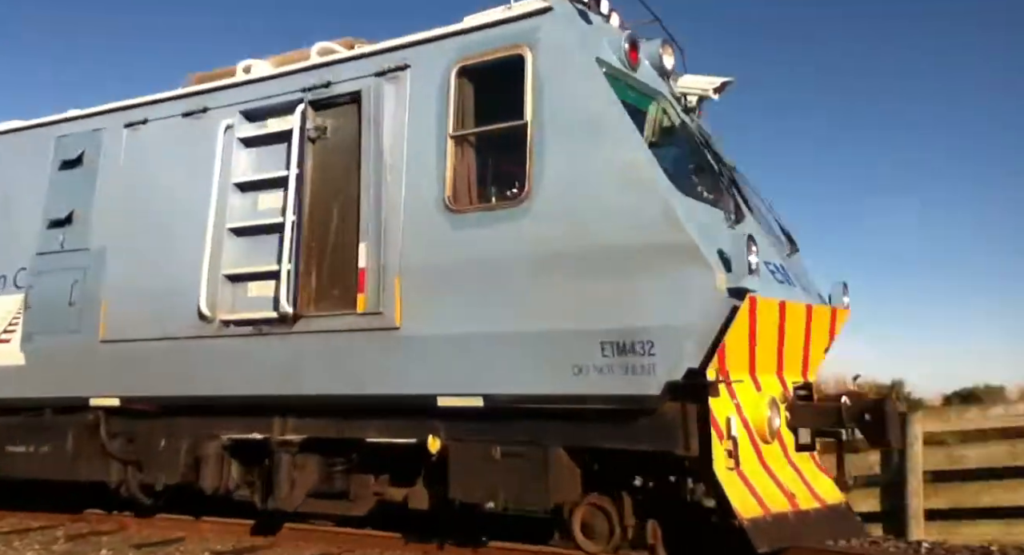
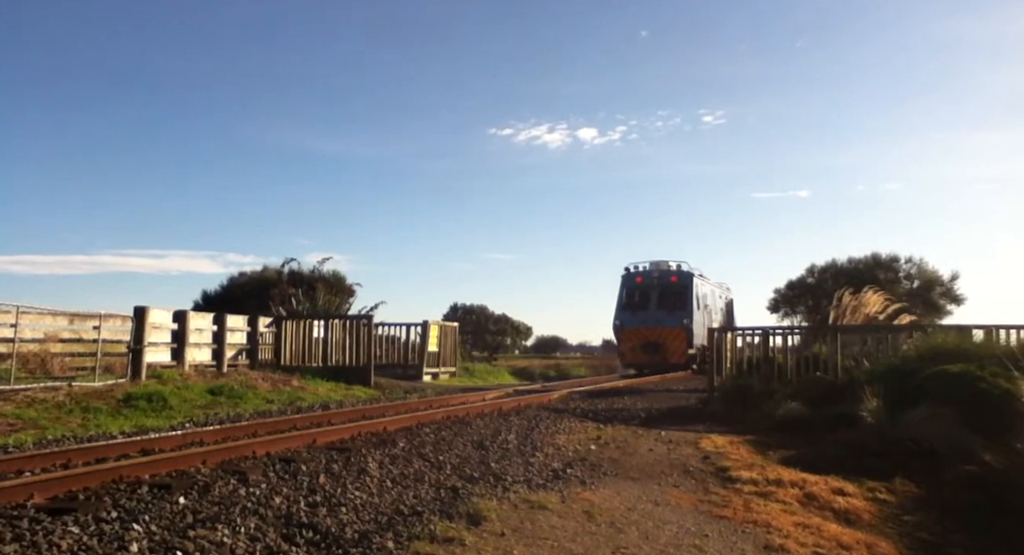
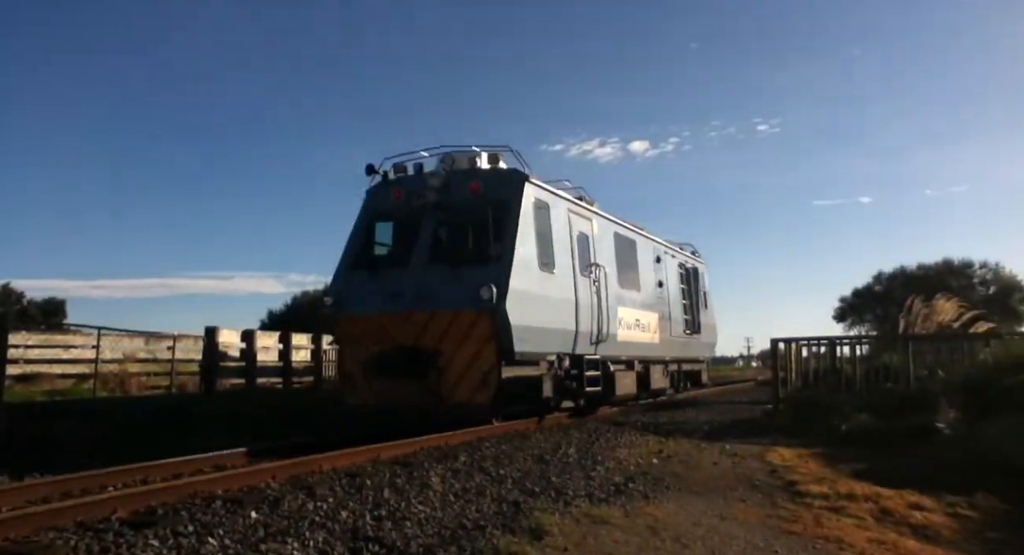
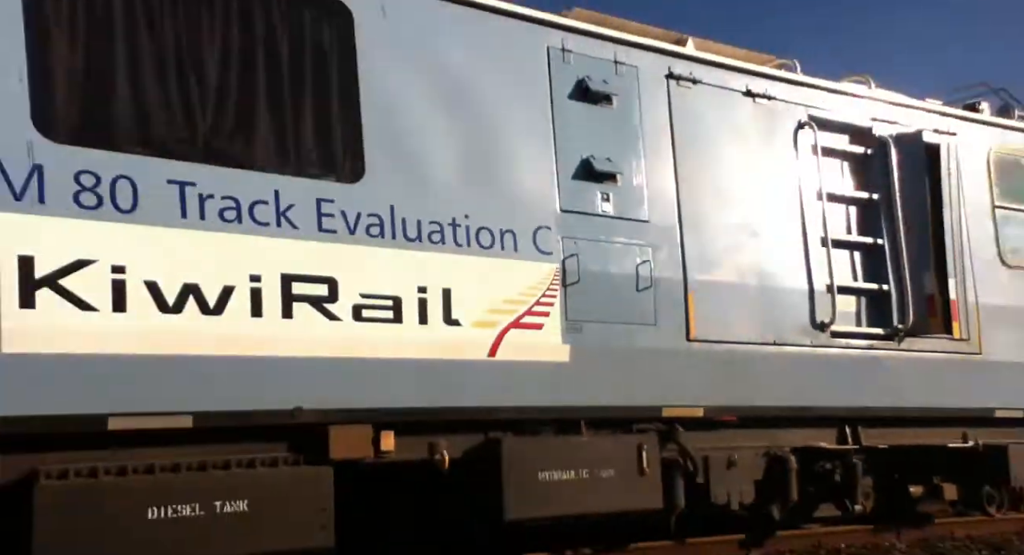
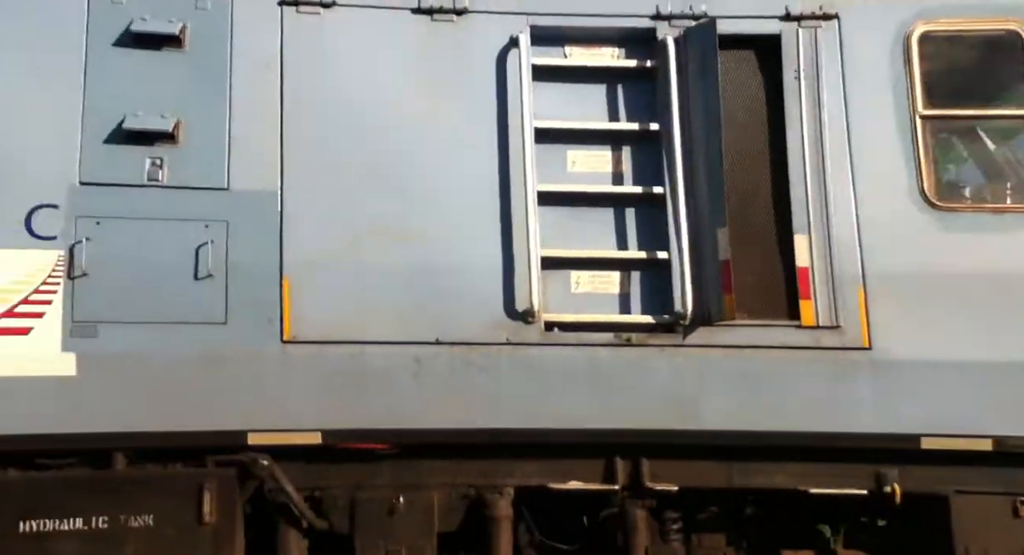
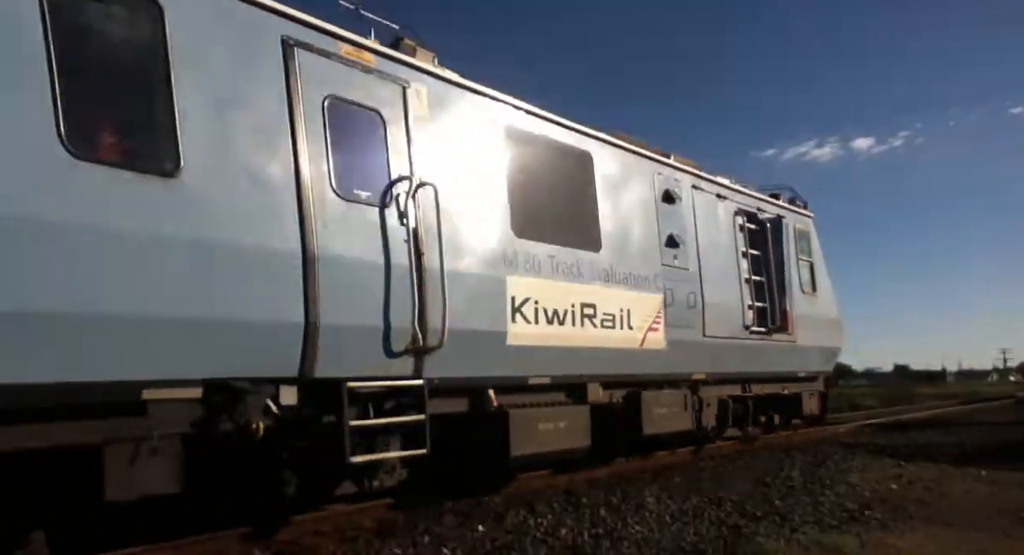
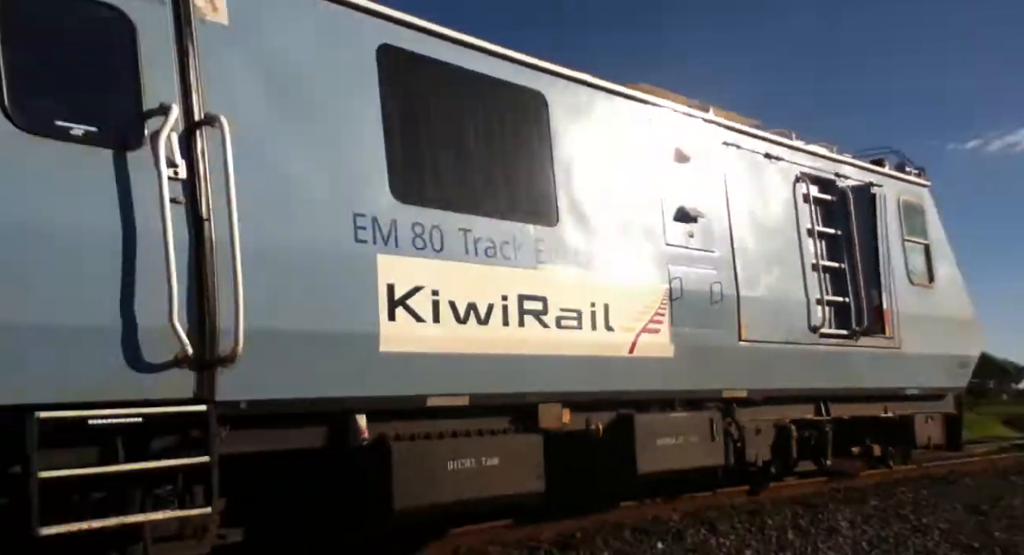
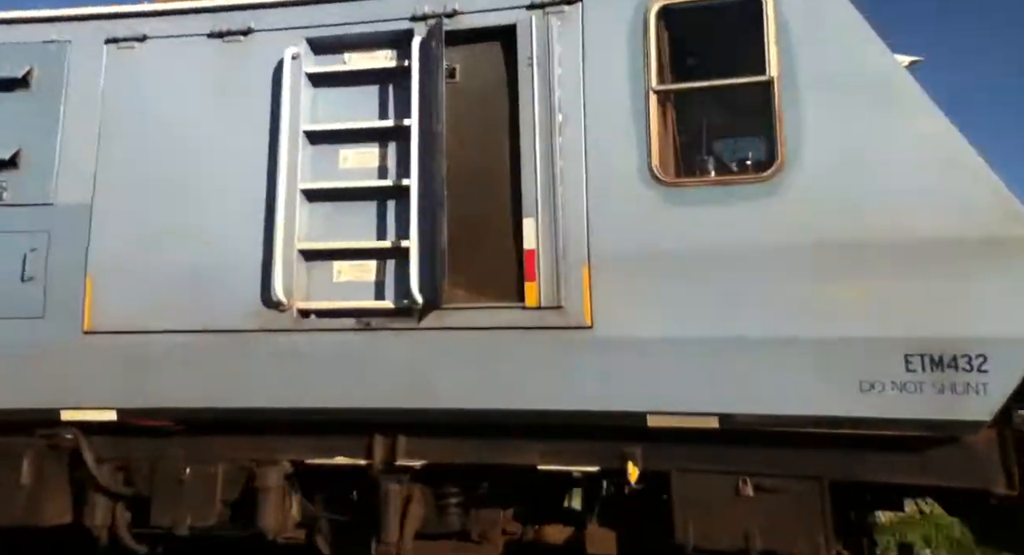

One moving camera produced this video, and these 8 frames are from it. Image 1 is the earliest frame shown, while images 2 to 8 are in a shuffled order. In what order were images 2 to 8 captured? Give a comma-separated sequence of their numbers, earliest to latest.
8, 5, 4, 7, 6, 3, 2
